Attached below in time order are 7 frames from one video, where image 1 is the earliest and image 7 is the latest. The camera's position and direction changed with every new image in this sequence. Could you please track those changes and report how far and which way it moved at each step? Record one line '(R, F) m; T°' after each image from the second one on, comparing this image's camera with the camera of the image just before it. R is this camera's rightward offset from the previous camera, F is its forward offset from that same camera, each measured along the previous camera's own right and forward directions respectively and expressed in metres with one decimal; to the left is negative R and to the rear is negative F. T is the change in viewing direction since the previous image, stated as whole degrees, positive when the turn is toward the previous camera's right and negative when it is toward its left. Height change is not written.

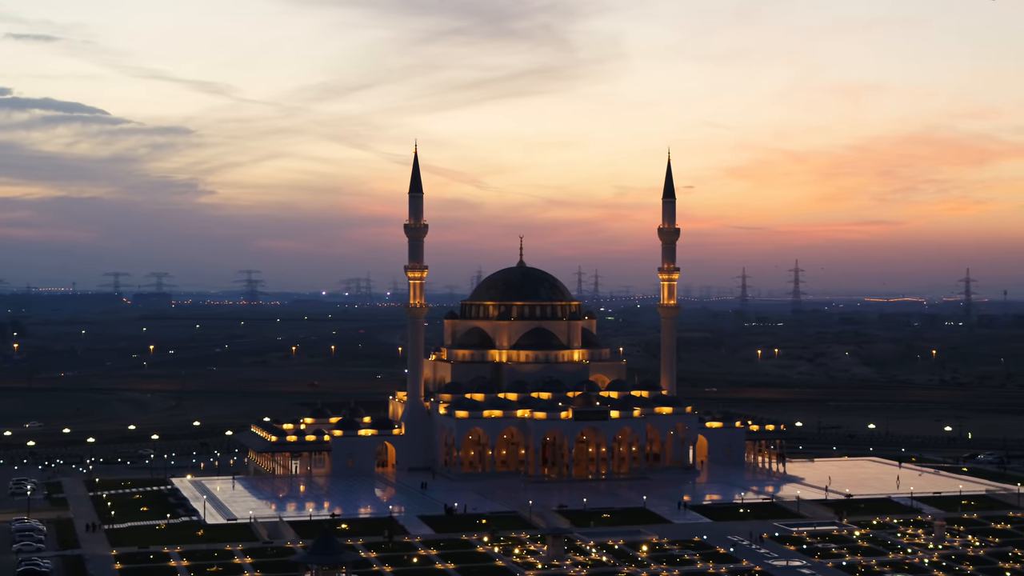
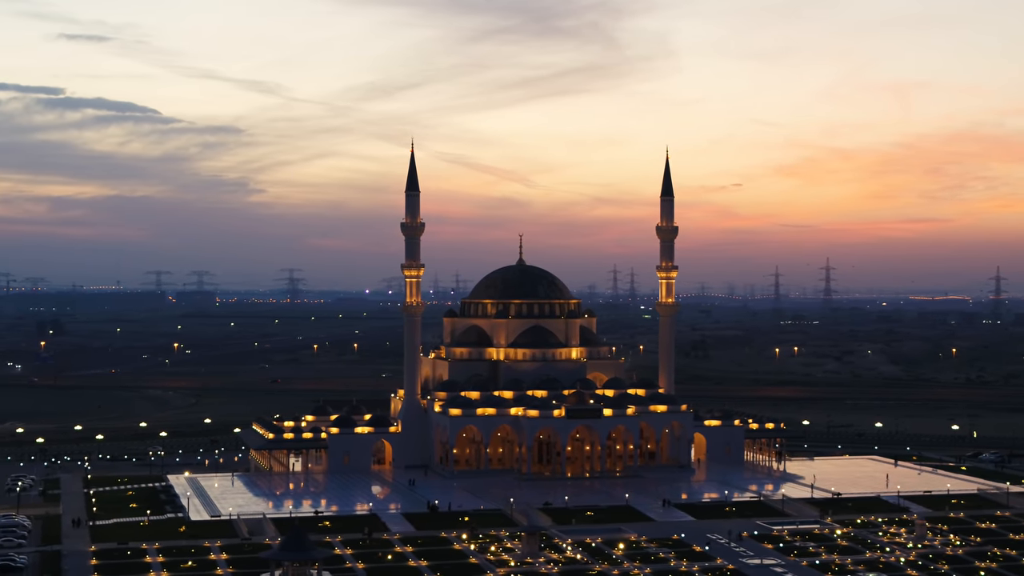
(+1.4, -0.1) m; -1°
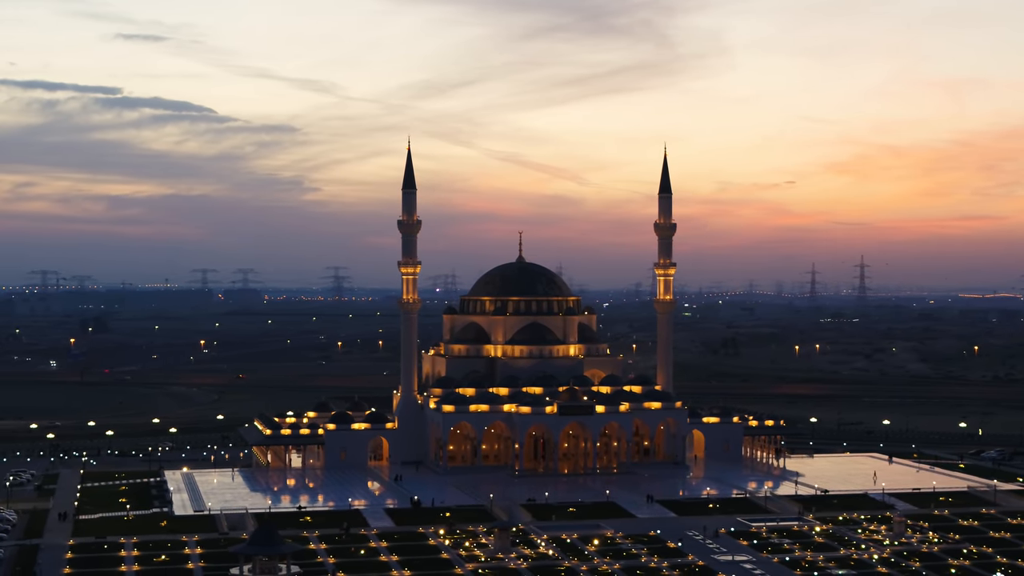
(+1.6, -0.1) m; -1°
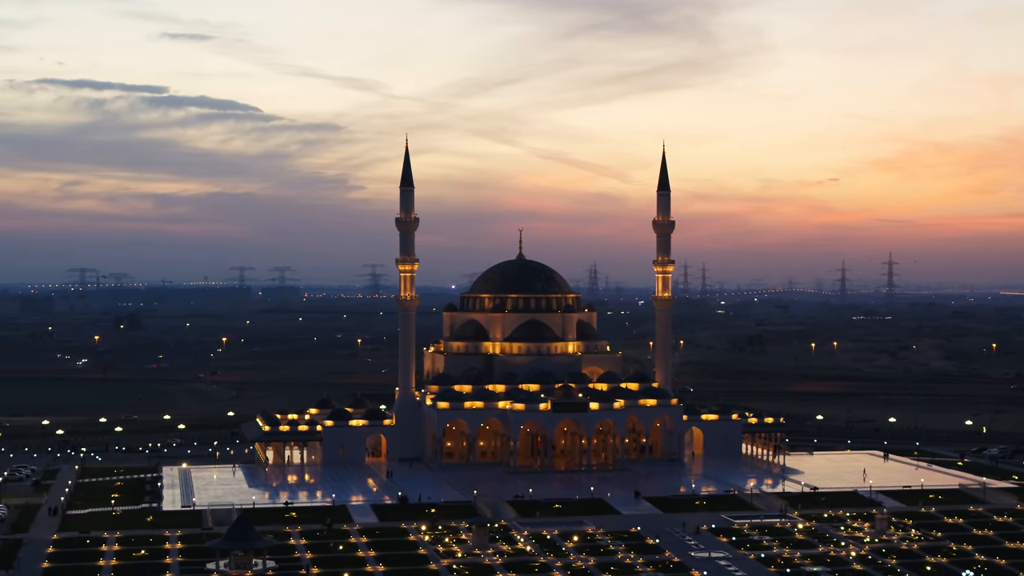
(+1.3, -0.1) m; -1°
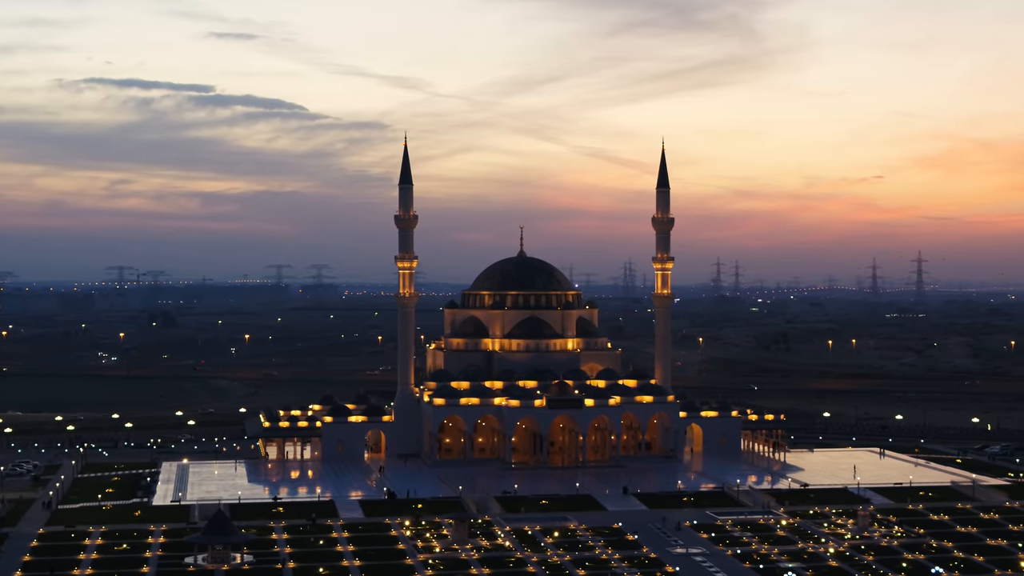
(+1.3, -0.2) m; -1°
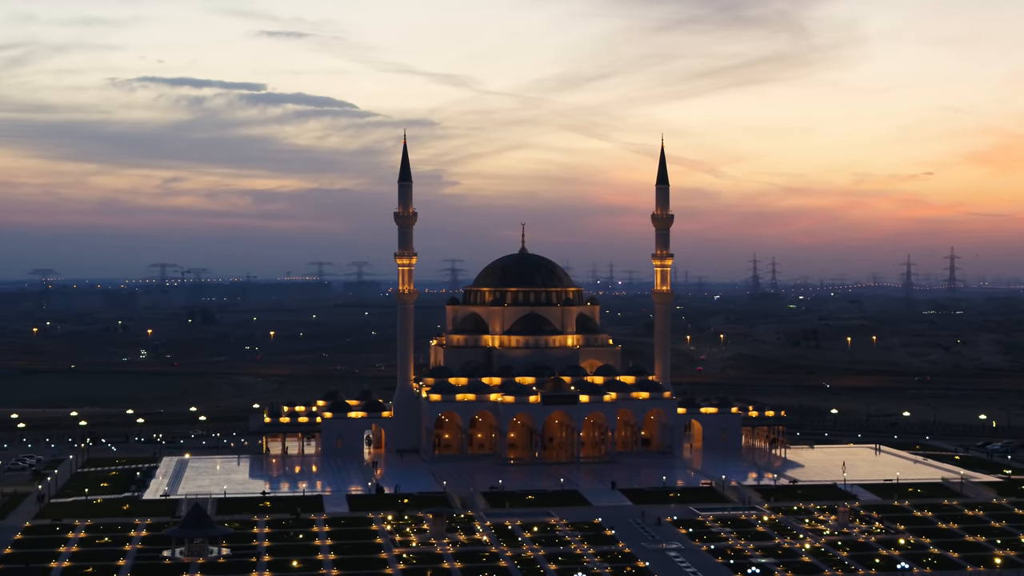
(+1.4, -0.2) m; -1°
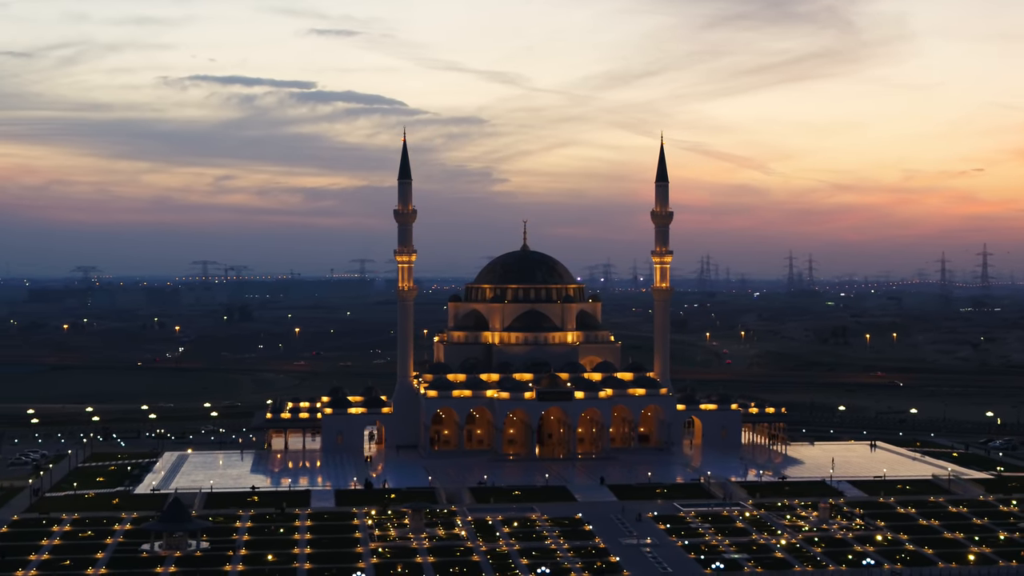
(+1.4, -0.3) m; -1°
